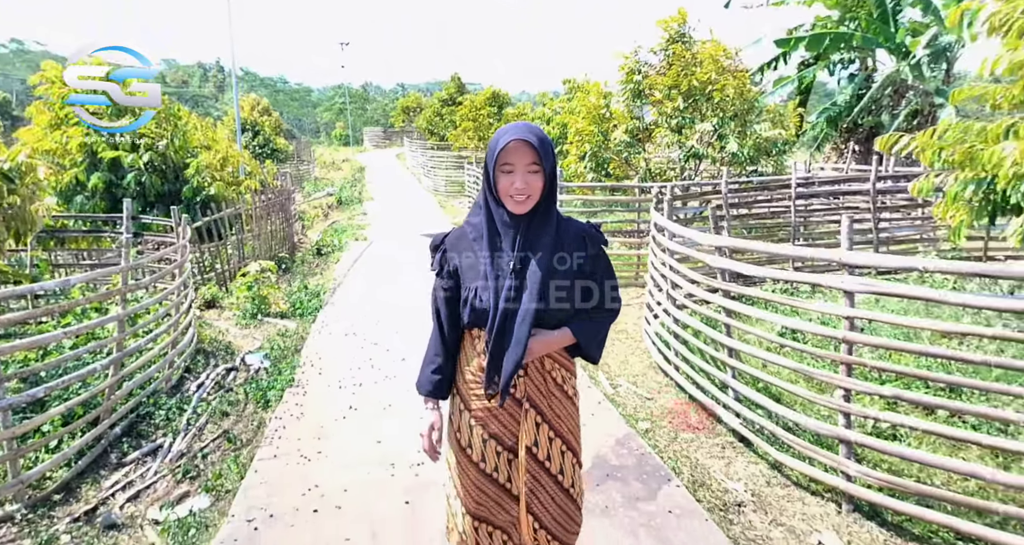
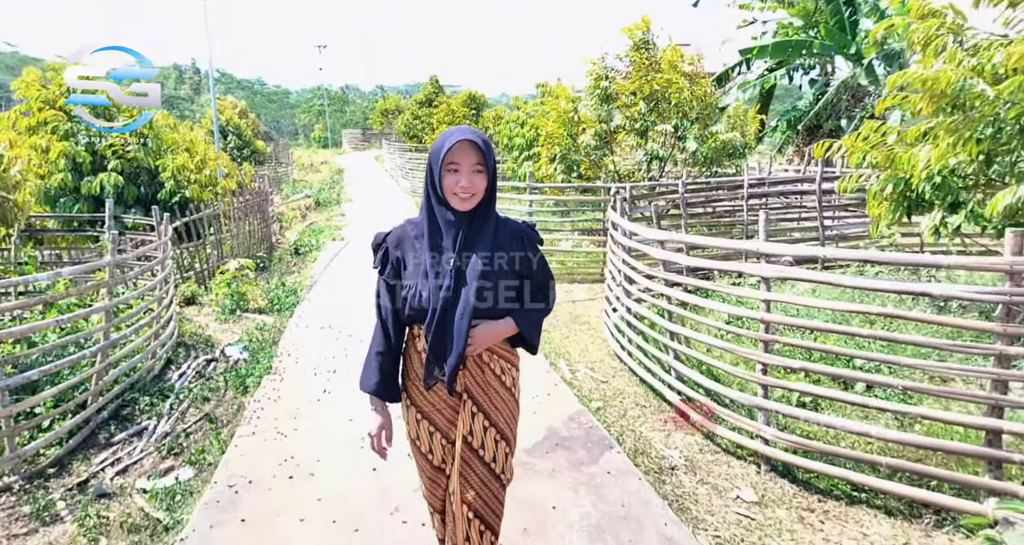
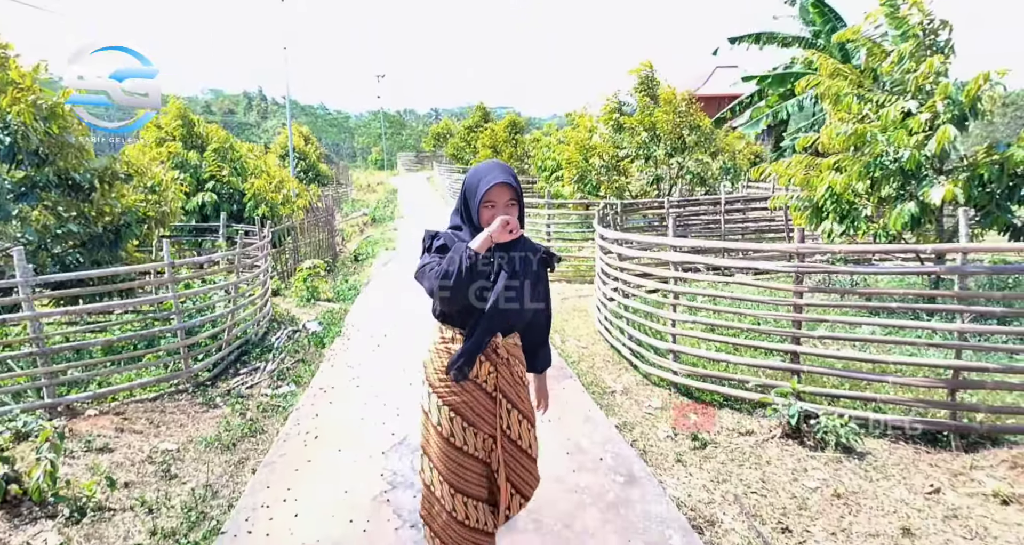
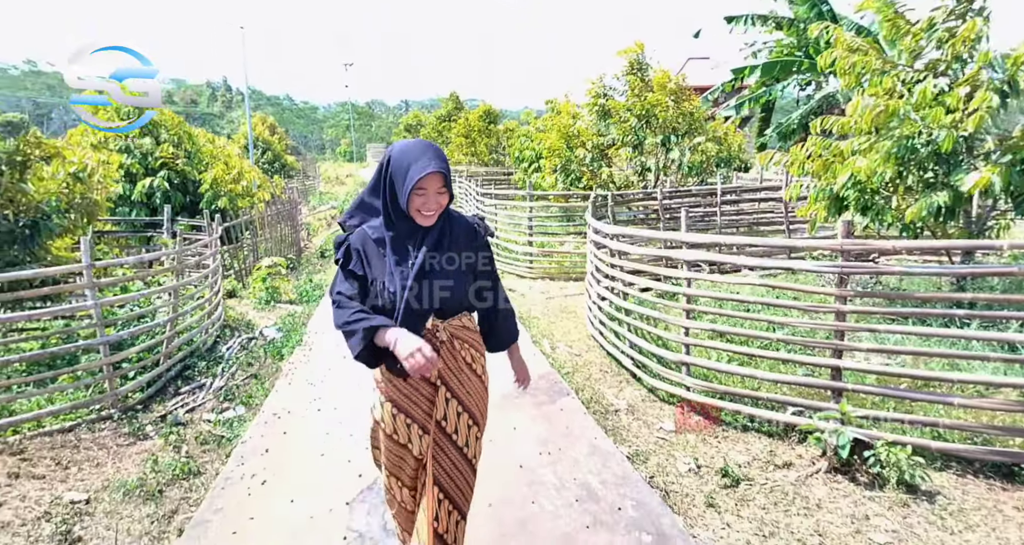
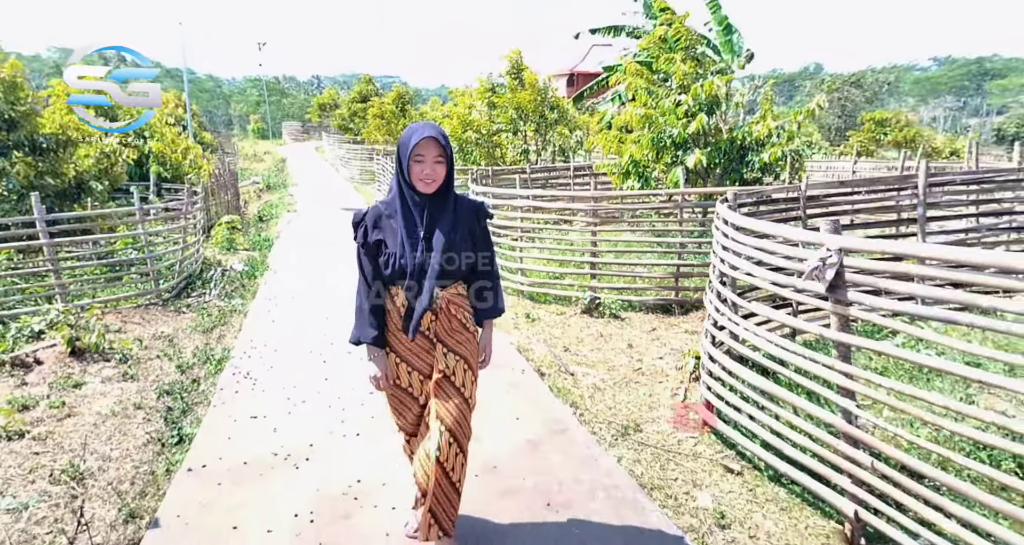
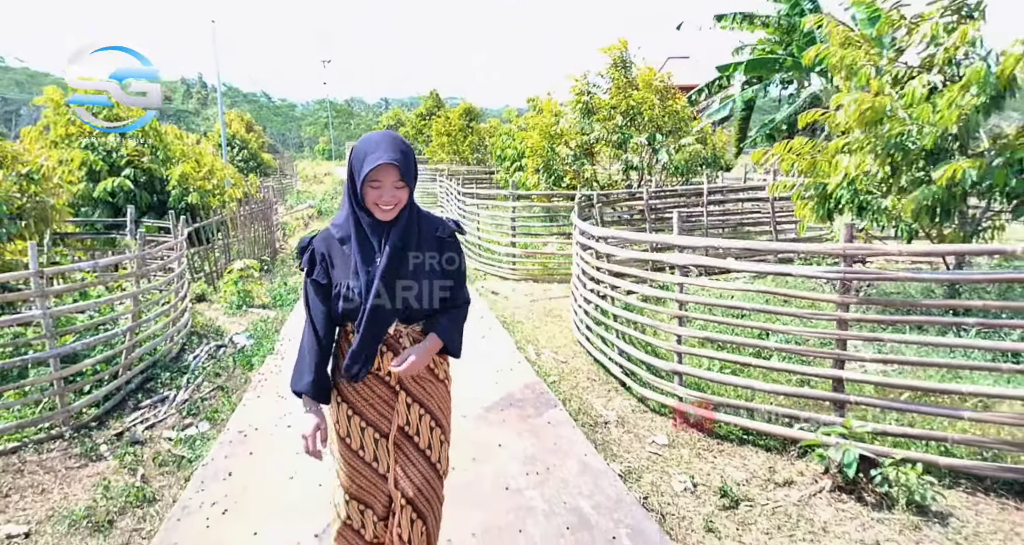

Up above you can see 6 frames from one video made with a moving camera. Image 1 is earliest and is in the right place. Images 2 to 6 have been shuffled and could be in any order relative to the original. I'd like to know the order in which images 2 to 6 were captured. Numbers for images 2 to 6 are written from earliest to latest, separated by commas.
2, 6, 4, 3, 5
